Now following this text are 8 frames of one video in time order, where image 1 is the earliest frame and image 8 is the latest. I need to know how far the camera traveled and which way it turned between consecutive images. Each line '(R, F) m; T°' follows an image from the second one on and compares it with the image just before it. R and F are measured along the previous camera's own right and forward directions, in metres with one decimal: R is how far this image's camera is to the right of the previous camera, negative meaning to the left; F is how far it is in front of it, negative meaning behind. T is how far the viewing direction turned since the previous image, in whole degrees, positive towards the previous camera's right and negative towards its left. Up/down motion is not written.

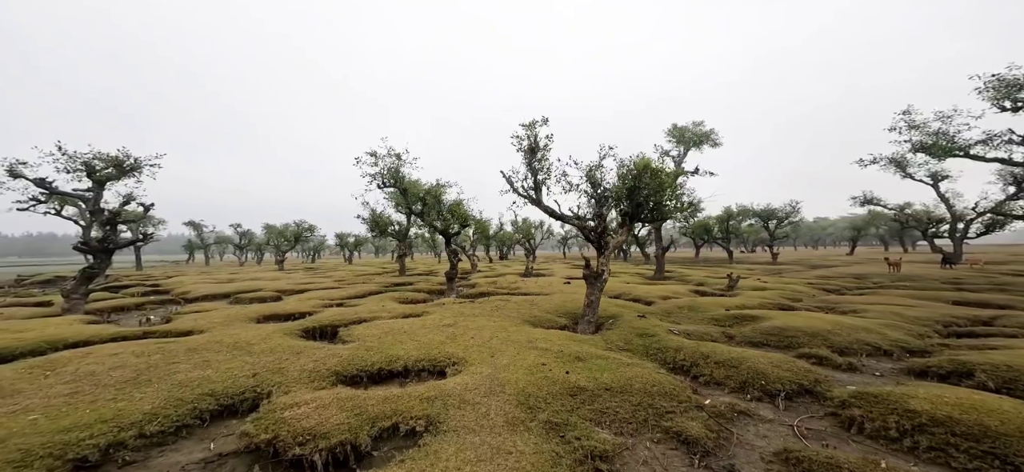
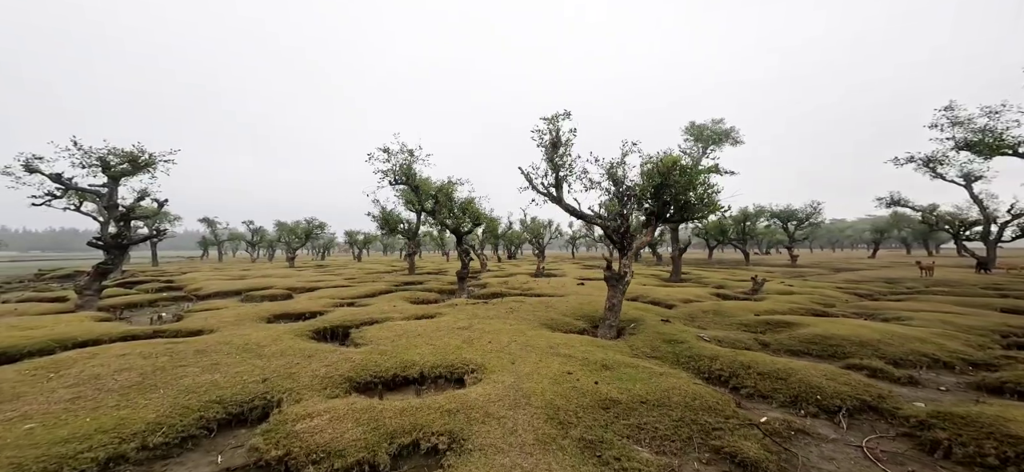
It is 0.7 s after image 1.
(-0.6, +0.9) m; -1°
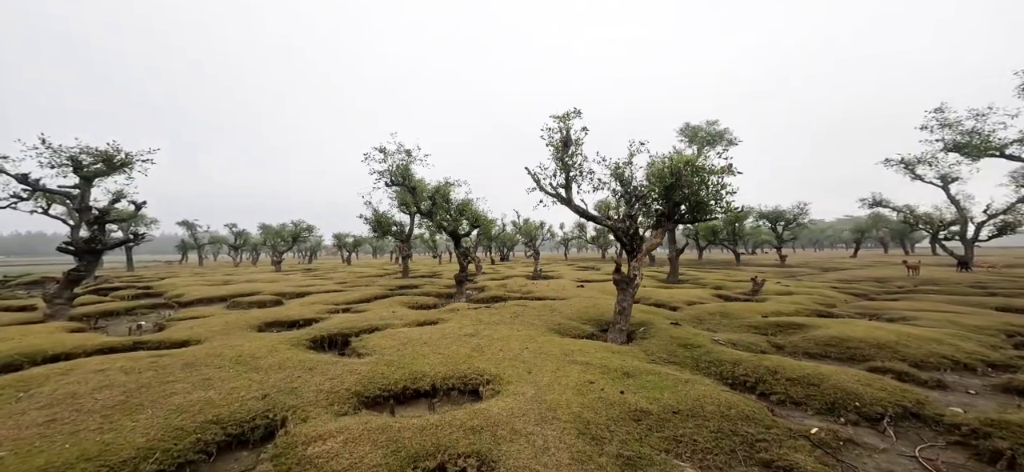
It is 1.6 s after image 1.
(-1.0, +0.7) m; +2°
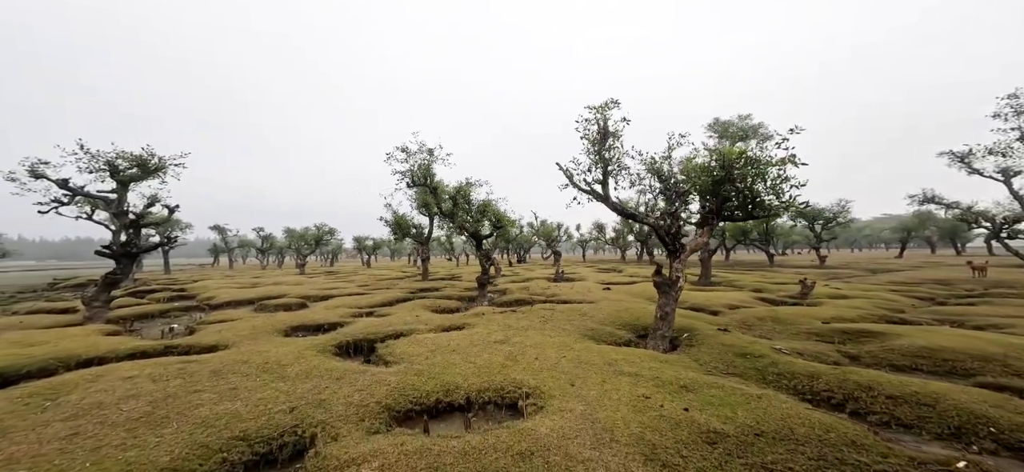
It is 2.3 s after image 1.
(-0.8, +1.1) m; -3°
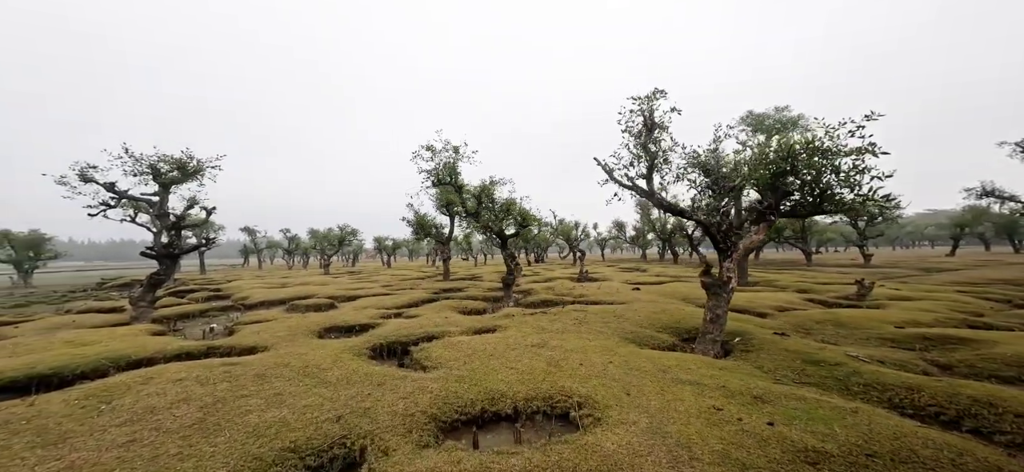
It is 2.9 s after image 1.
(-1.0, +0.8) m; -3°
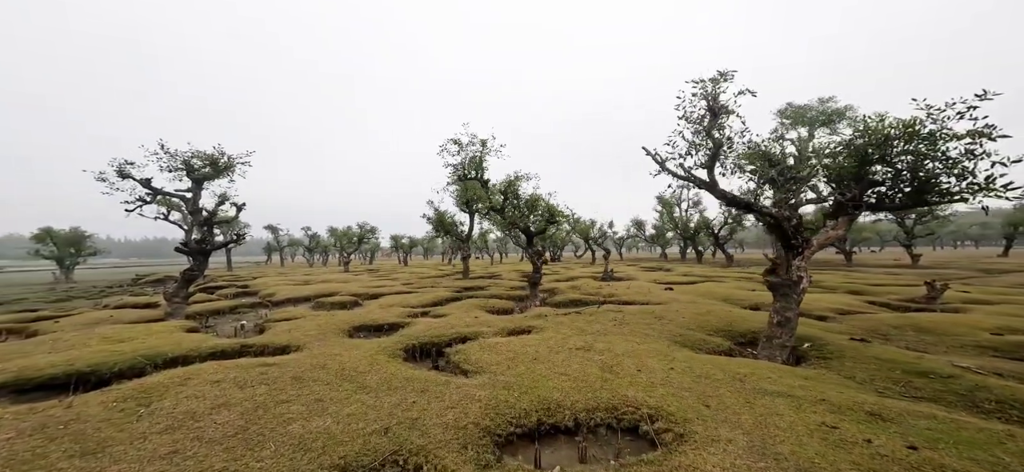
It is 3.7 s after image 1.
(-1.5, +1.3) m; -2°
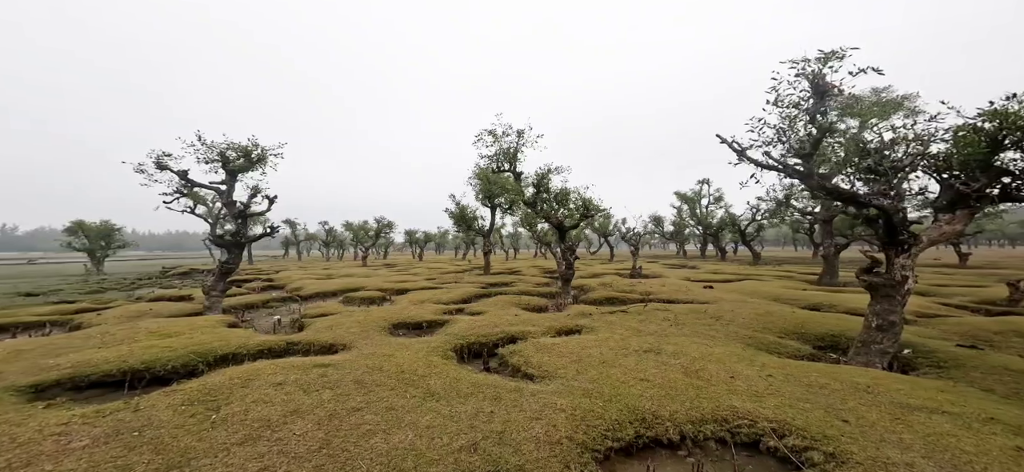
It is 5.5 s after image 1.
(-2.5, +1.3) m; -1°
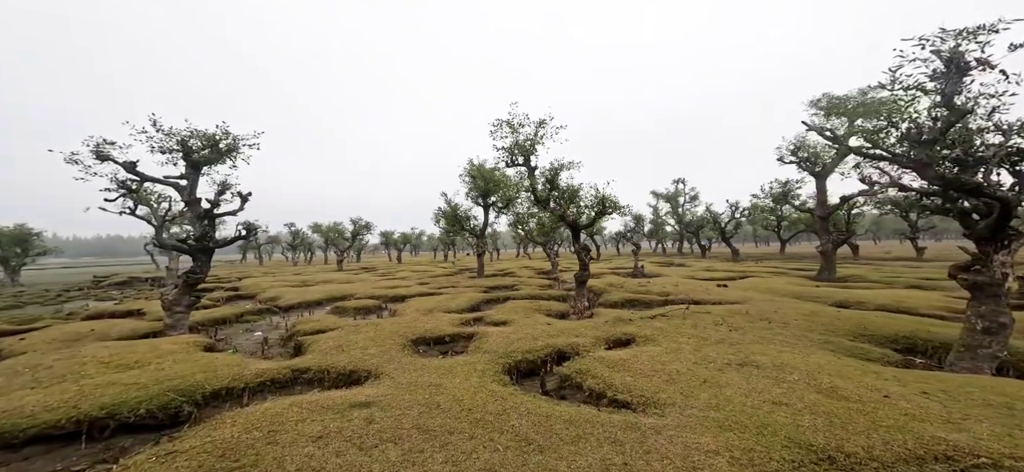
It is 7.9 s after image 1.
(-3.9, +3.3) m; +4°
